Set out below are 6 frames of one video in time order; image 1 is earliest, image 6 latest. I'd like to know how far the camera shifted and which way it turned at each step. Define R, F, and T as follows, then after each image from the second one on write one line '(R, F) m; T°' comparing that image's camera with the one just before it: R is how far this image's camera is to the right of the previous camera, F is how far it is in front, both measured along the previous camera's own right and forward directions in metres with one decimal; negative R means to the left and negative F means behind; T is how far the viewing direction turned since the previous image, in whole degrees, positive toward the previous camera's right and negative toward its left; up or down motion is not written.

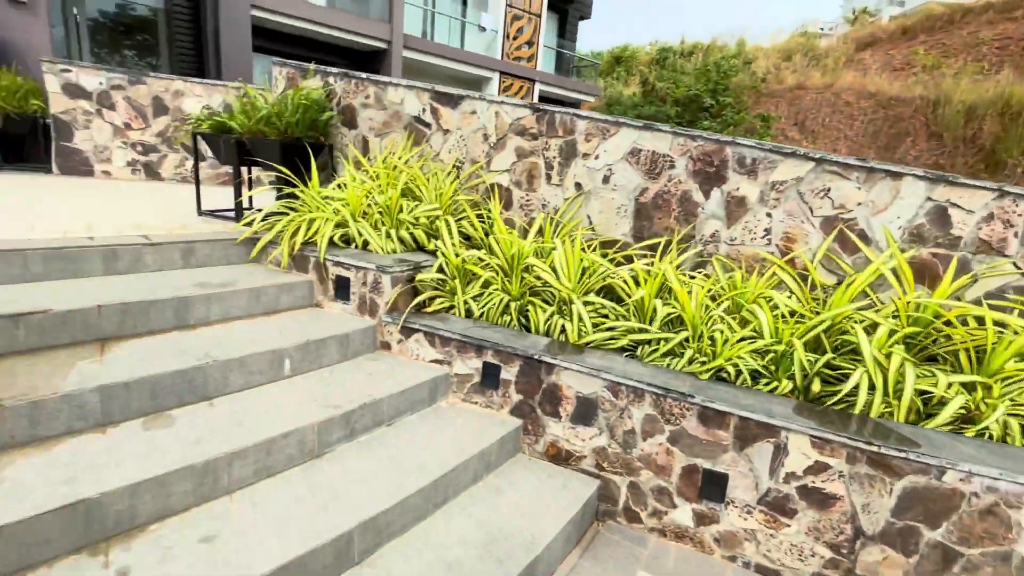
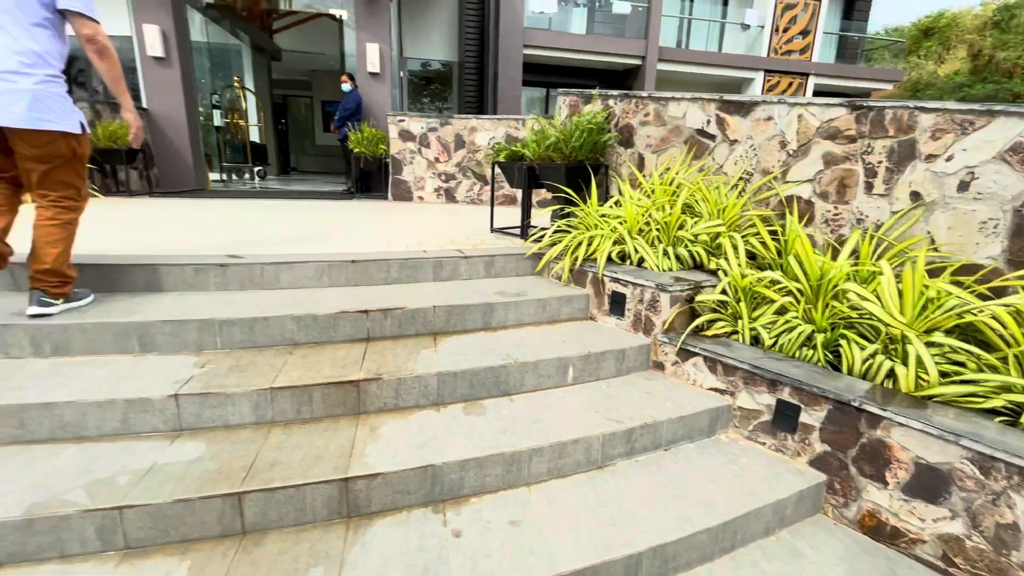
(-0.3, 0.0) m; -27°
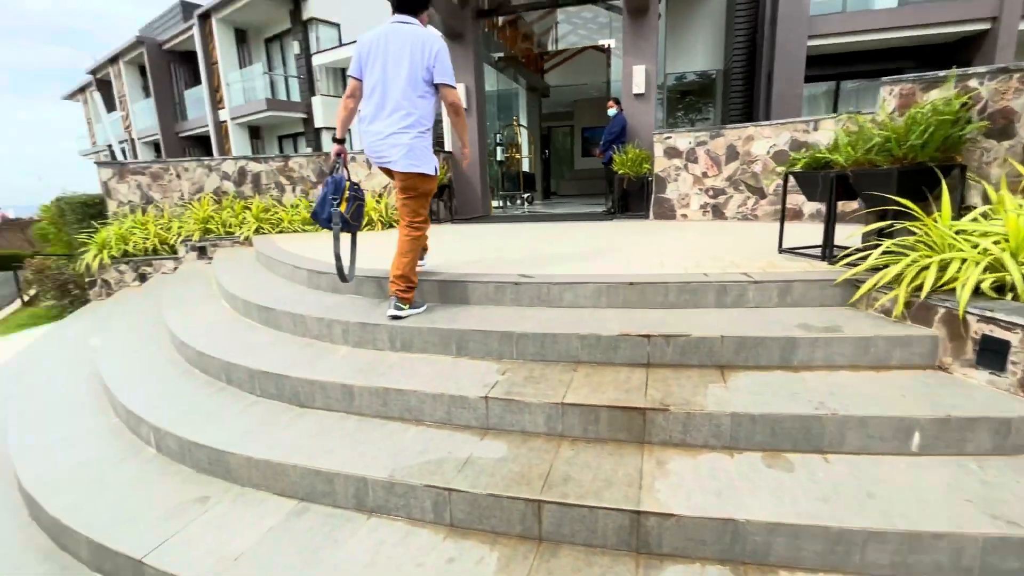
(-0.2, 0.0) m; -28°
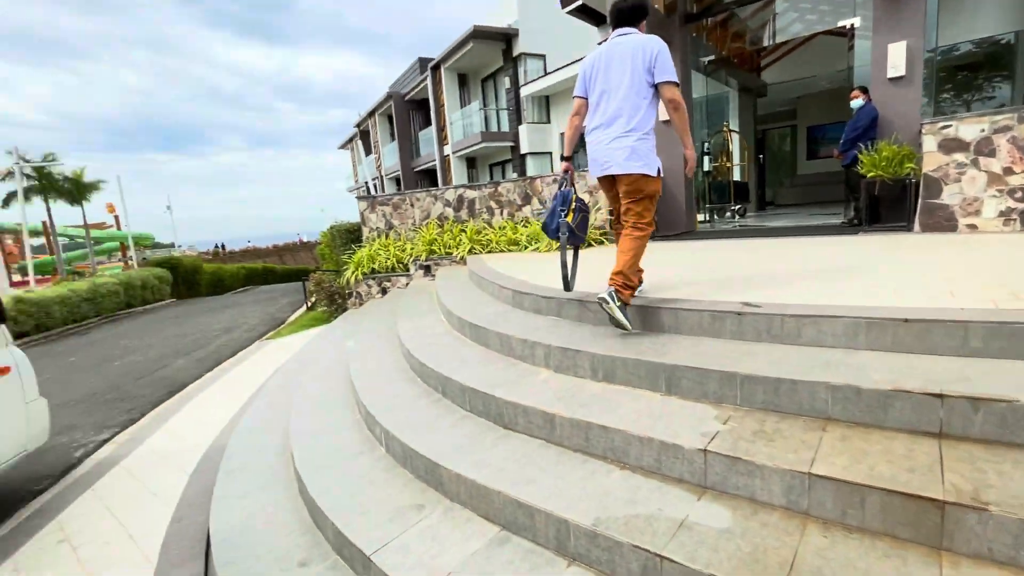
(-0.1, +0.2) m; -23°
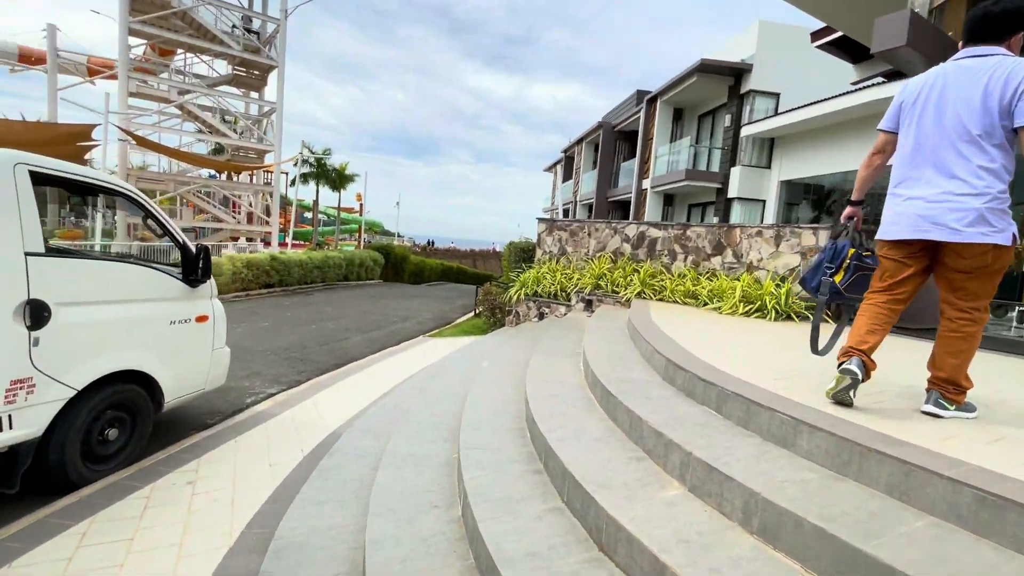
(+0.1, +0.6) m; -21°
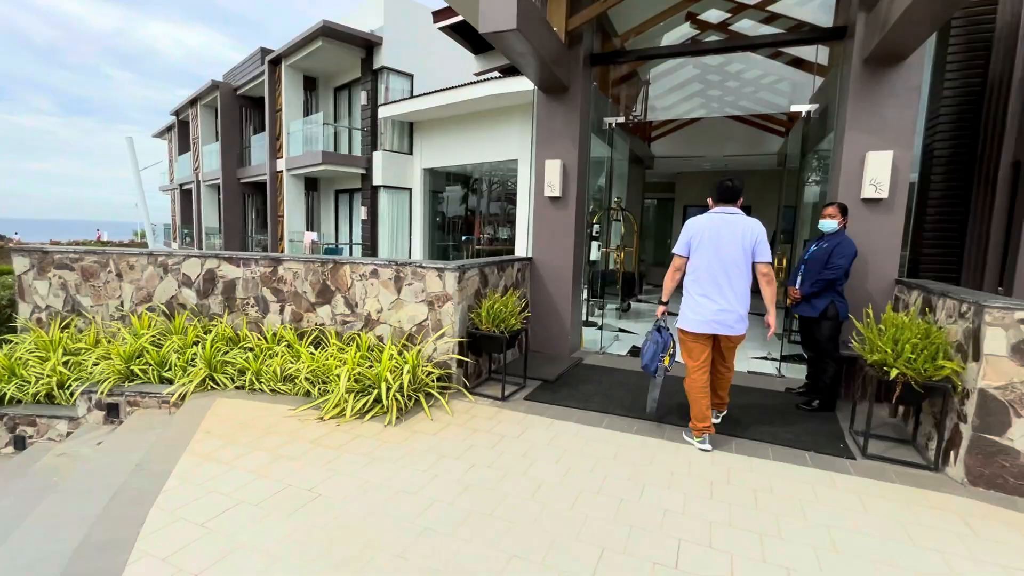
(+1.8, +2.1) m; +36°
